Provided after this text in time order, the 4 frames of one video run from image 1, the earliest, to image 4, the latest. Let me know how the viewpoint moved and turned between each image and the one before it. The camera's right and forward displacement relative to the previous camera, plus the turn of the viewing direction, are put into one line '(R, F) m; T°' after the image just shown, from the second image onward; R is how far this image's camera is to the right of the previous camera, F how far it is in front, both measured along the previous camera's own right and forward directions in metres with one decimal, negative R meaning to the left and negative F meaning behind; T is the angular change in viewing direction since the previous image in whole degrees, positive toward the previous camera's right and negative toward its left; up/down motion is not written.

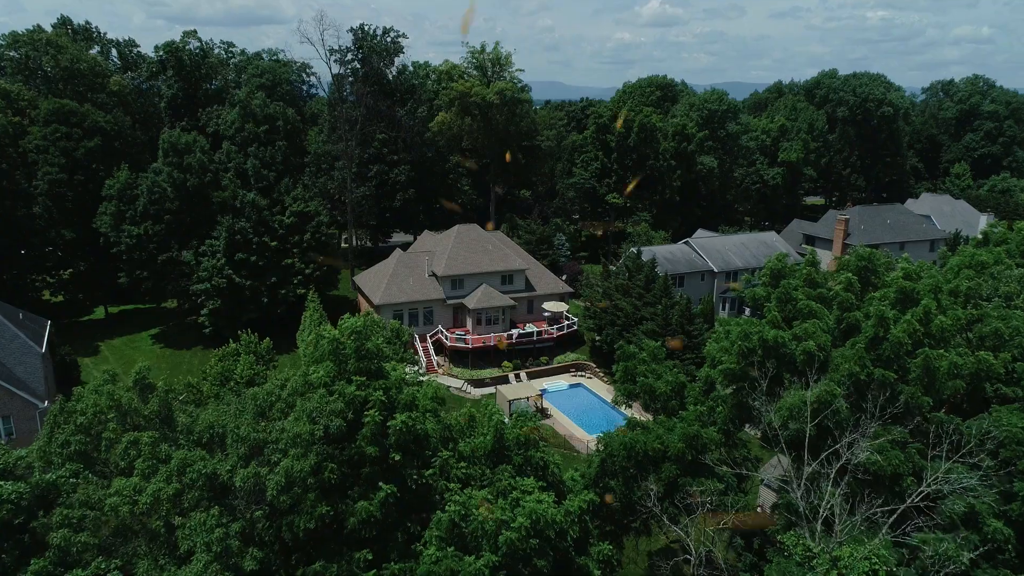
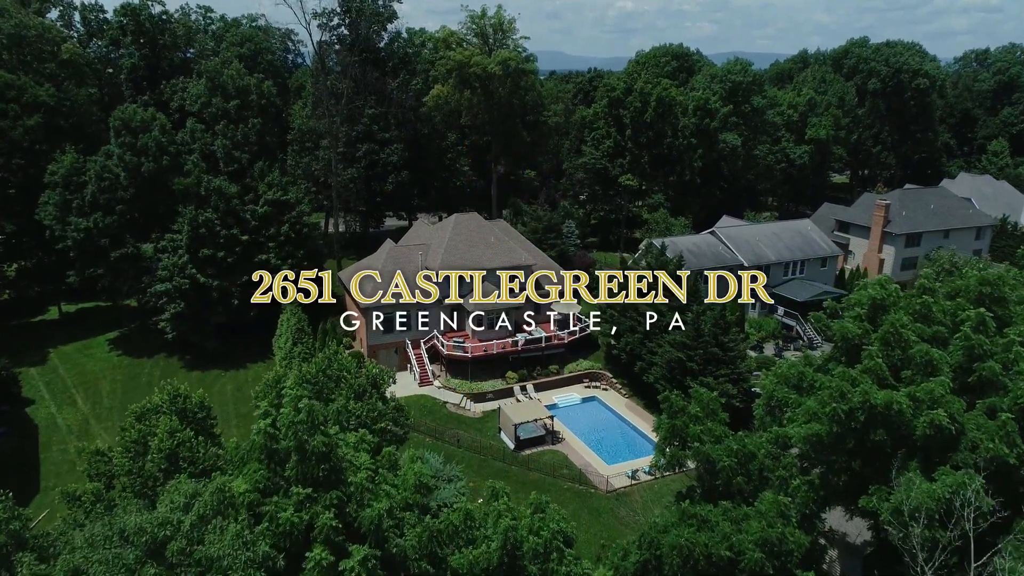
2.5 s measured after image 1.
(-0.3, +5.5) m; 0°
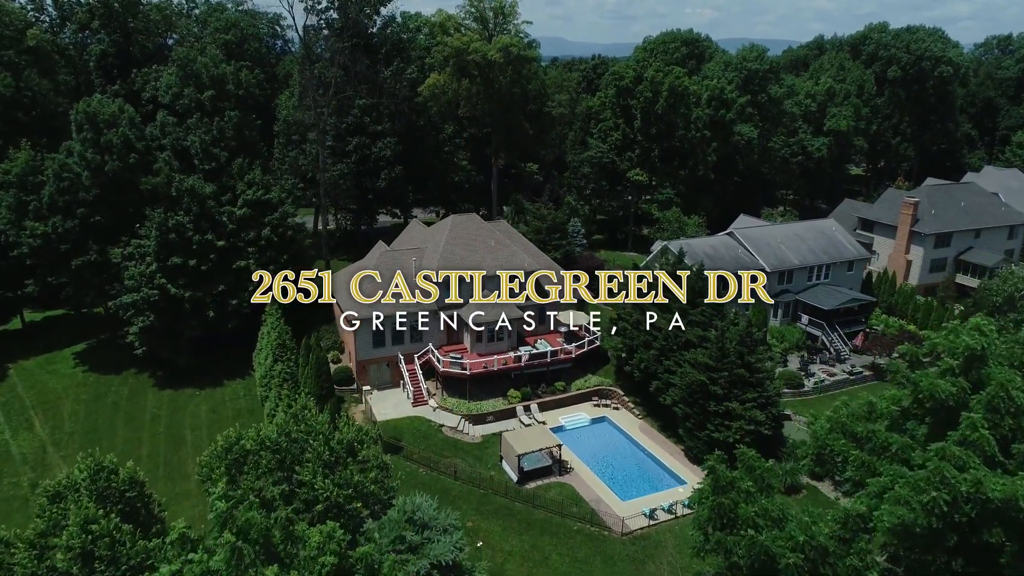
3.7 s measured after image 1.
(-0.1, +3.4) m; 0°
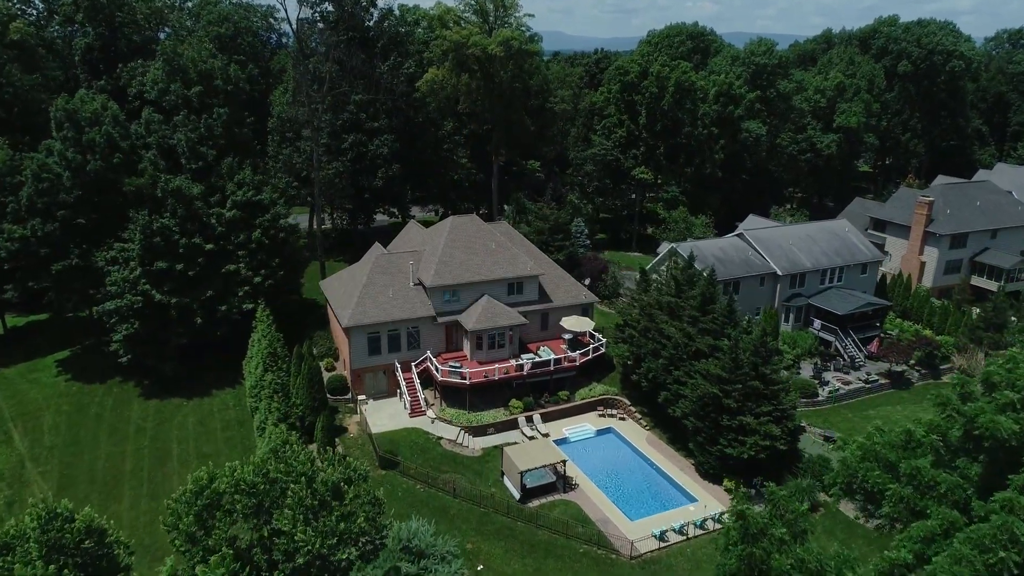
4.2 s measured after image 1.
(-0.1, +1.5) m; 0°
